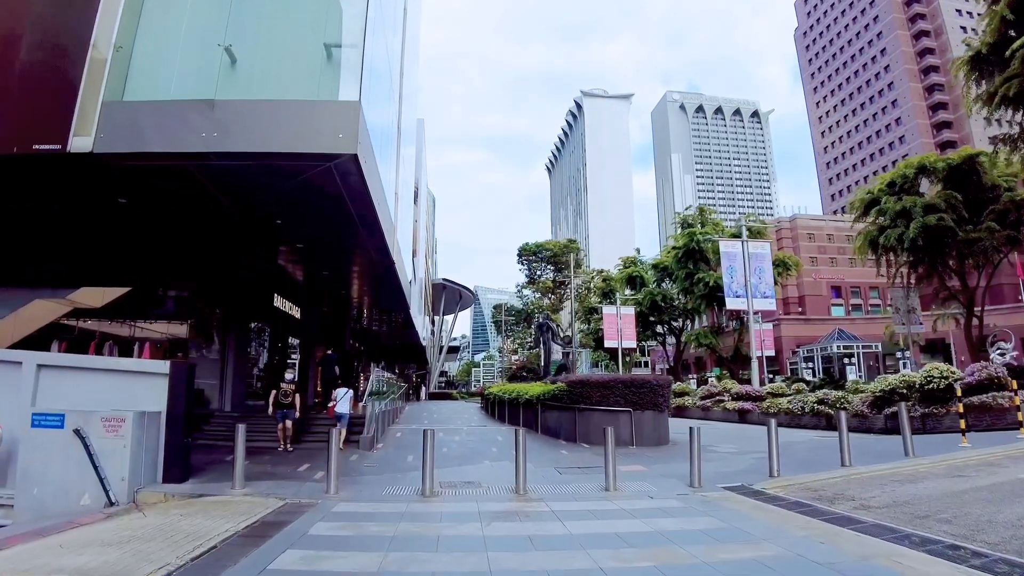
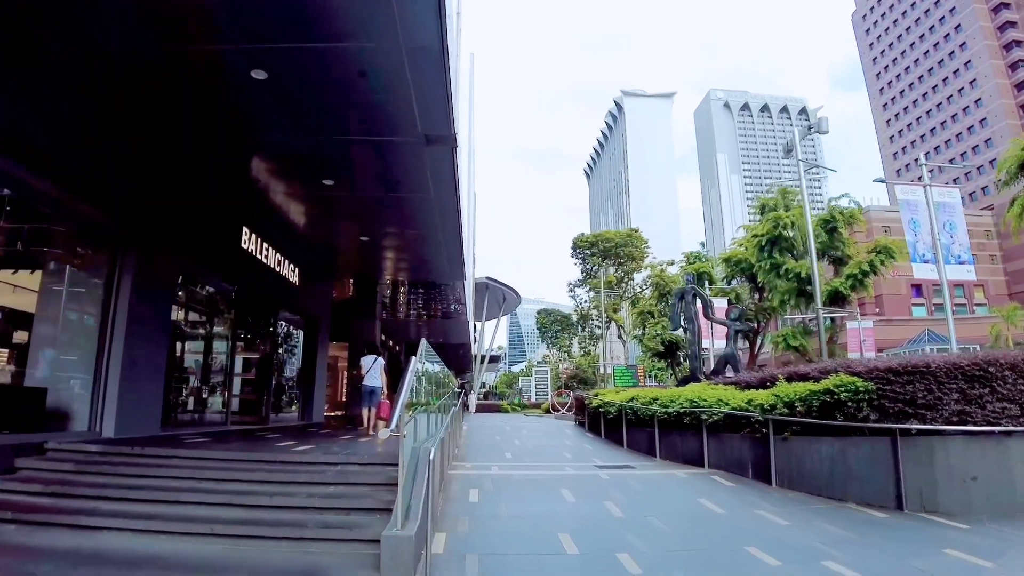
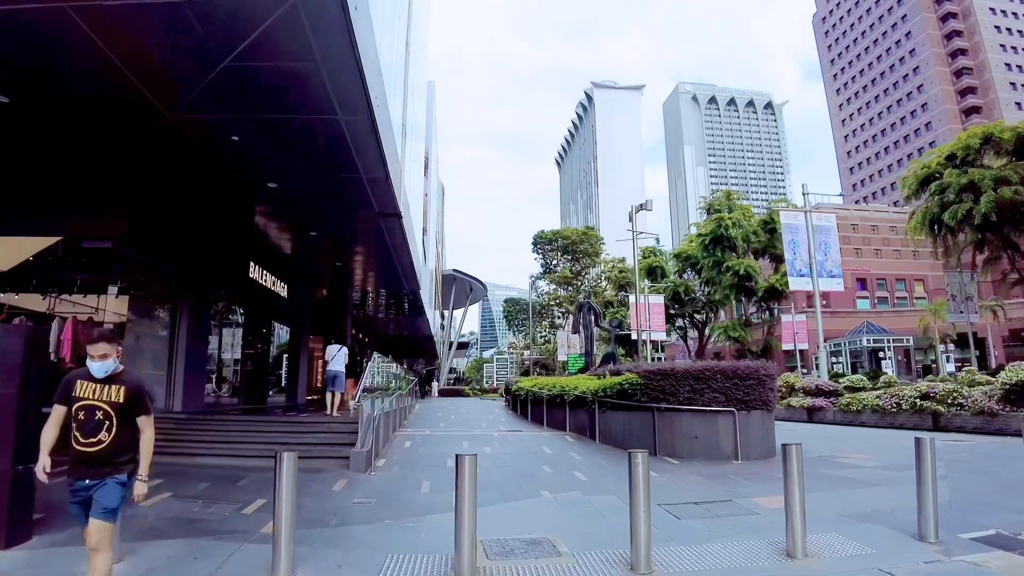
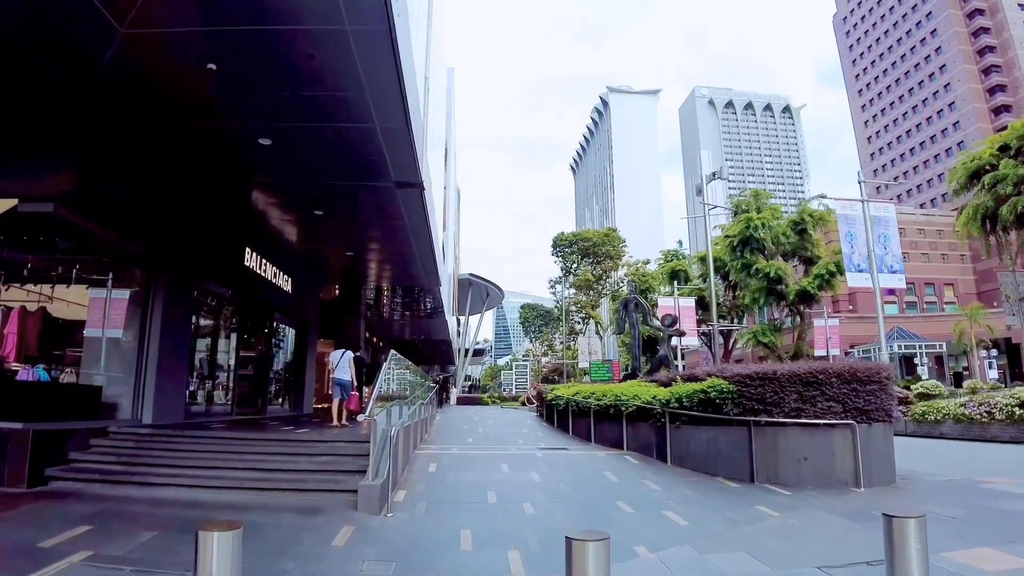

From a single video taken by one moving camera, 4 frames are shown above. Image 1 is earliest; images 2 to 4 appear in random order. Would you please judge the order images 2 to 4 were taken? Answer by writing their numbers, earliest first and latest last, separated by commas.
3, 4, 2
